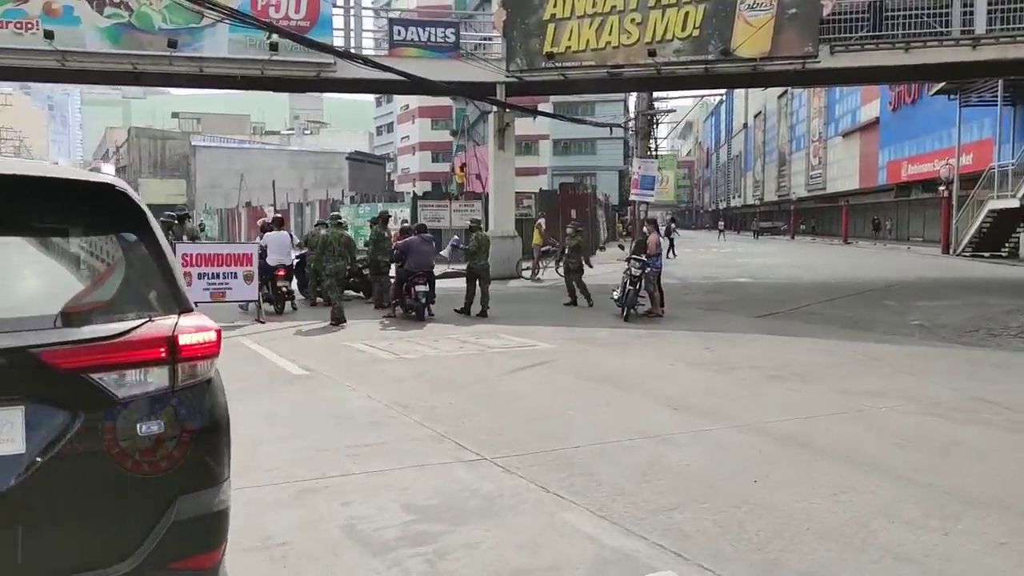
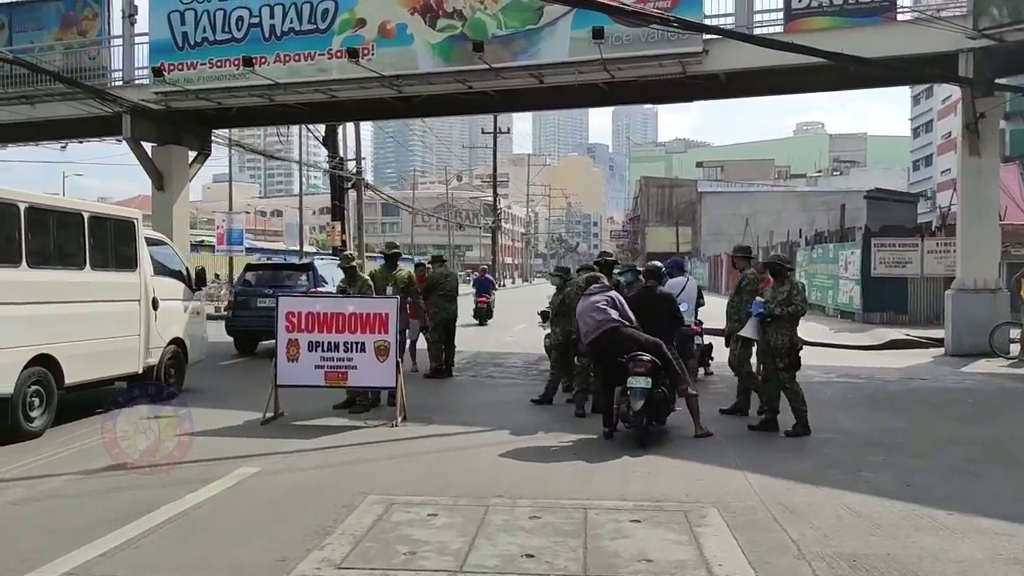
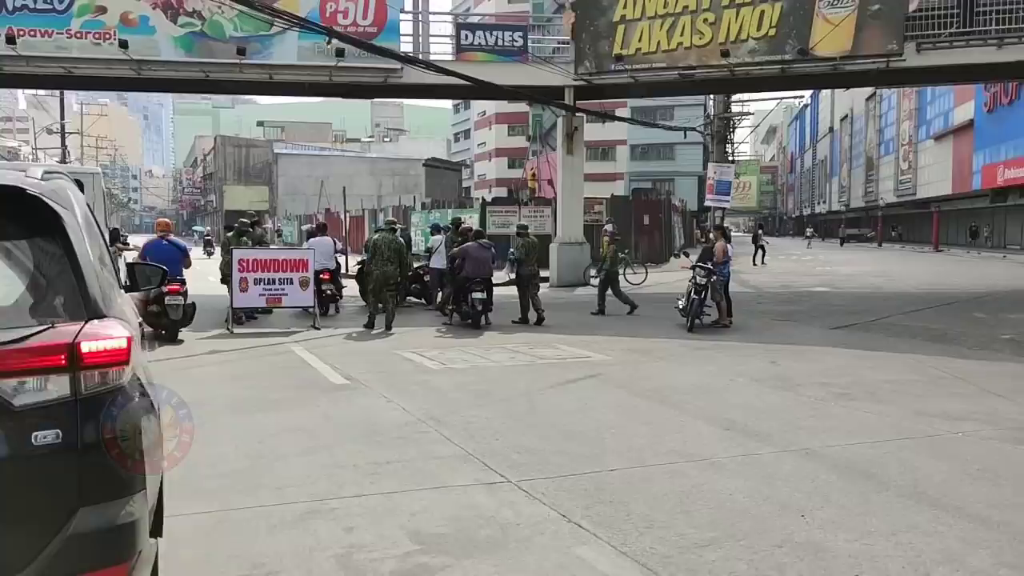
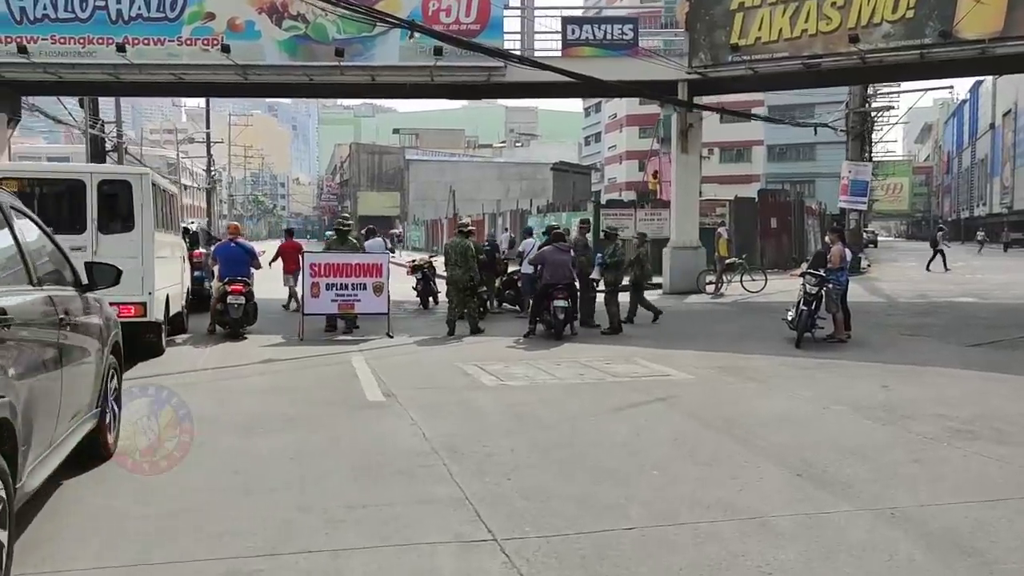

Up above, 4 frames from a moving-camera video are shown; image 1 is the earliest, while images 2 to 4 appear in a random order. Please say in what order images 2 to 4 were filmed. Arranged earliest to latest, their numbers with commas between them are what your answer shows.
3, 4, 2
